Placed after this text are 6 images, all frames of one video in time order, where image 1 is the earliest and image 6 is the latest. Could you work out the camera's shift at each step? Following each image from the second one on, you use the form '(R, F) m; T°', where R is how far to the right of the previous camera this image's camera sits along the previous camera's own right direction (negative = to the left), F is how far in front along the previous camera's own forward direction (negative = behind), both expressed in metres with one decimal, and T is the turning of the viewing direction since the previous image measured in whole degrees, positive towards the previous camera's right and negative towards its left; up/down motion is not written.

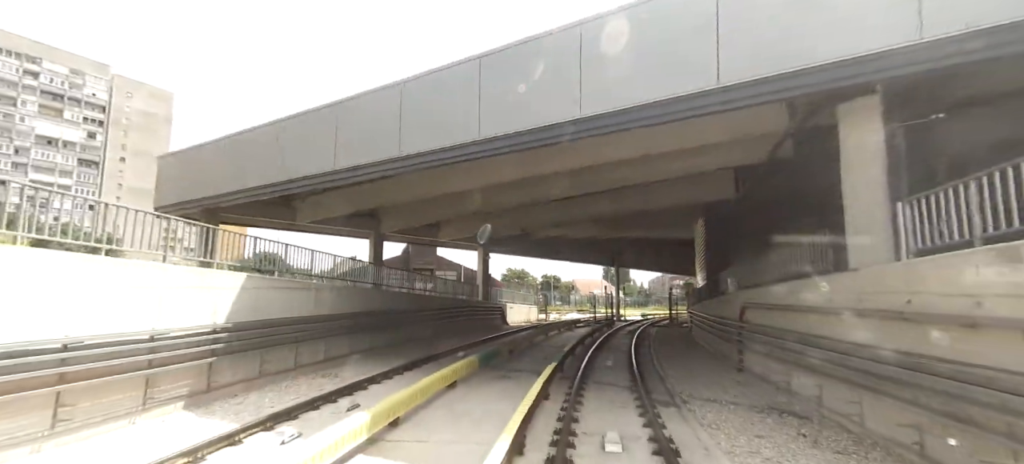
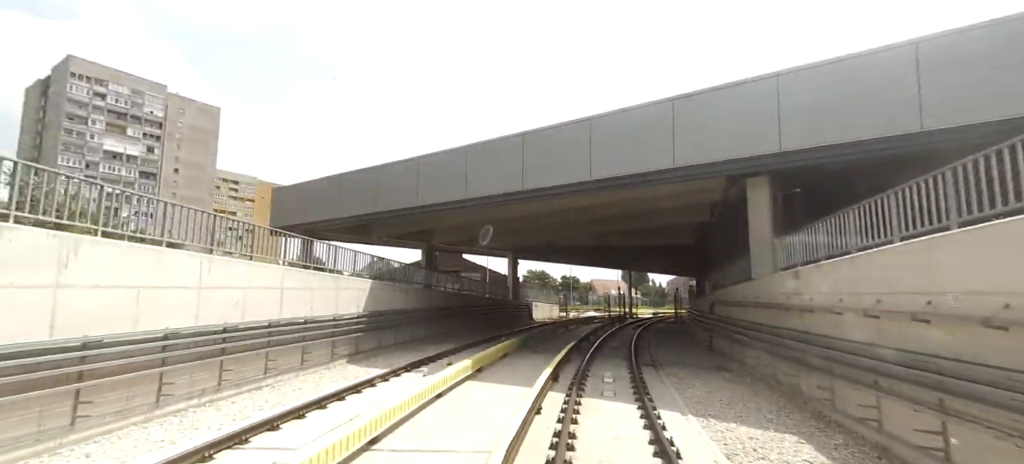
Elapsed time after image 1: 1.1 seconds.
(-0.2, -1.8) m; -2°
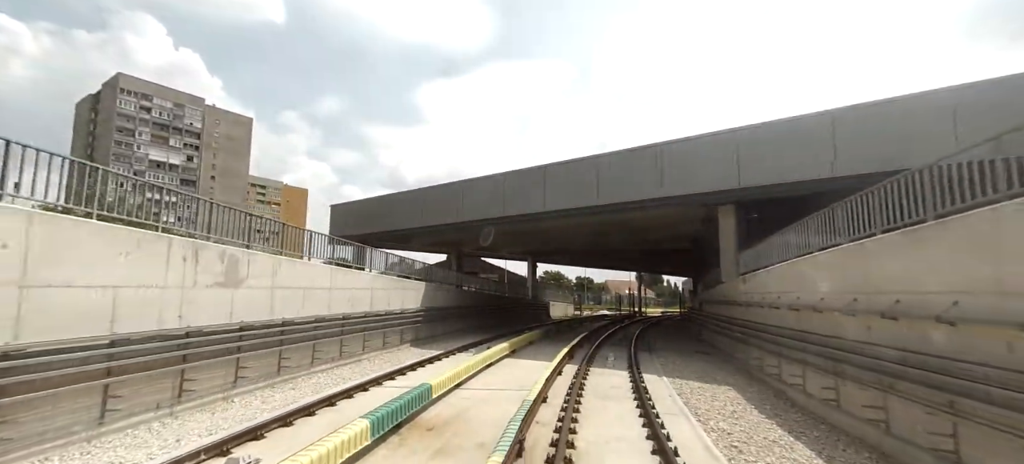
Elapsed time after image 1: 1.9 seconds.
(-0.1, -1.4) m; -2°
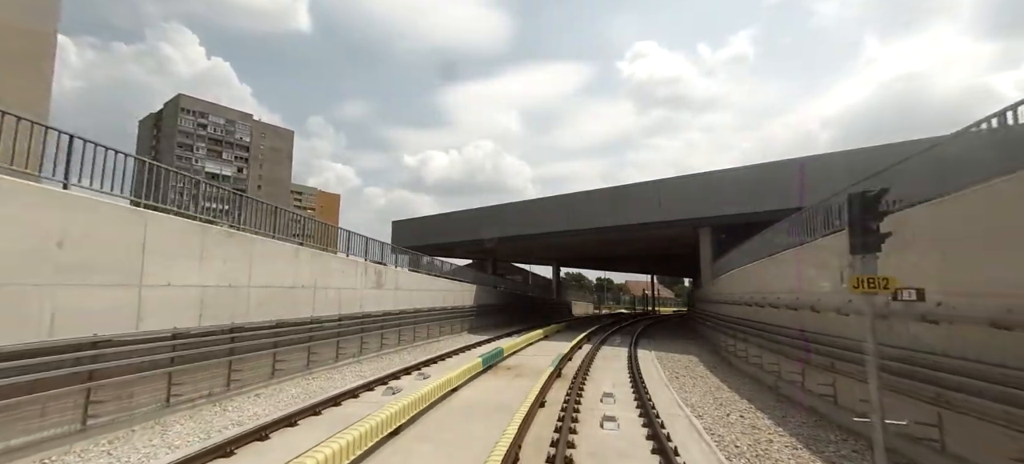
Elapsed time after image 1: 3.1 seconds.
(-0.2, -2.1) m; -2°
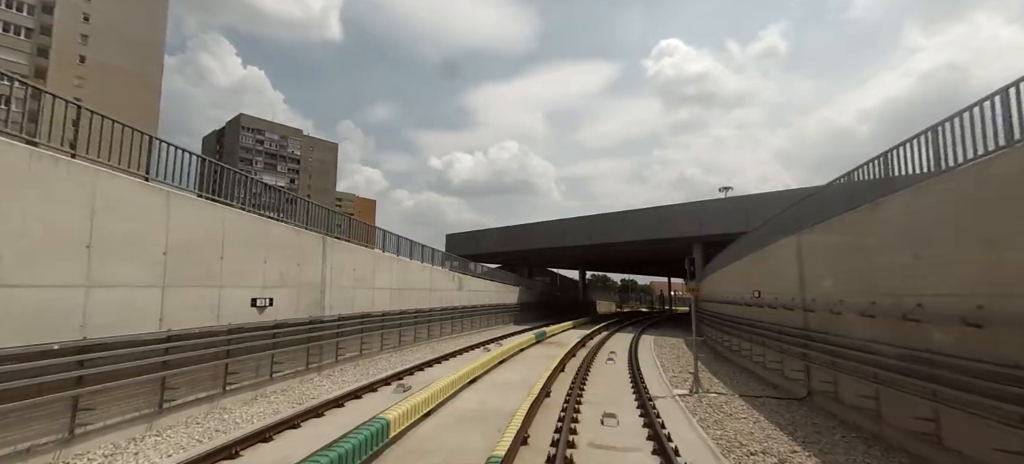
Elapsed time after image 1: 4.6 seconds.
(-0.2, -2.5) m; -3°
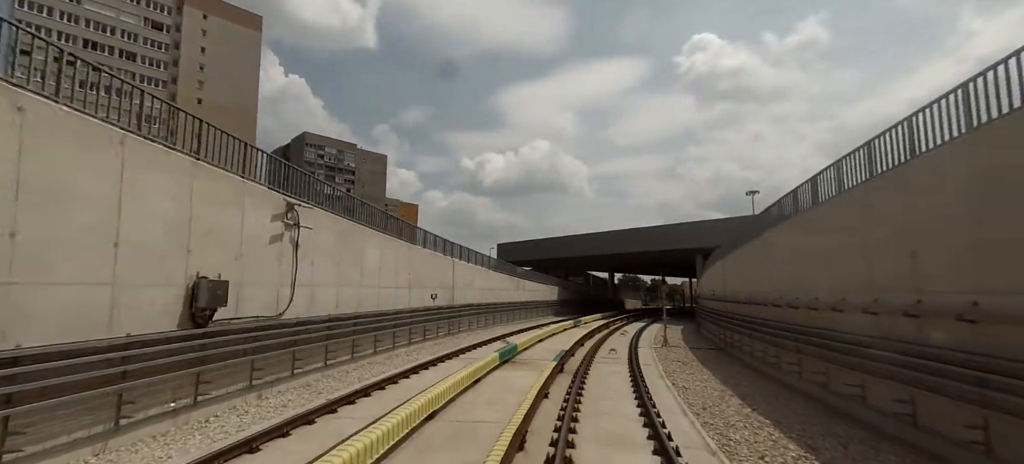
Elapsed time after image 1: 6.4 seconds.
(-0.2, -3.2) m; -4°
